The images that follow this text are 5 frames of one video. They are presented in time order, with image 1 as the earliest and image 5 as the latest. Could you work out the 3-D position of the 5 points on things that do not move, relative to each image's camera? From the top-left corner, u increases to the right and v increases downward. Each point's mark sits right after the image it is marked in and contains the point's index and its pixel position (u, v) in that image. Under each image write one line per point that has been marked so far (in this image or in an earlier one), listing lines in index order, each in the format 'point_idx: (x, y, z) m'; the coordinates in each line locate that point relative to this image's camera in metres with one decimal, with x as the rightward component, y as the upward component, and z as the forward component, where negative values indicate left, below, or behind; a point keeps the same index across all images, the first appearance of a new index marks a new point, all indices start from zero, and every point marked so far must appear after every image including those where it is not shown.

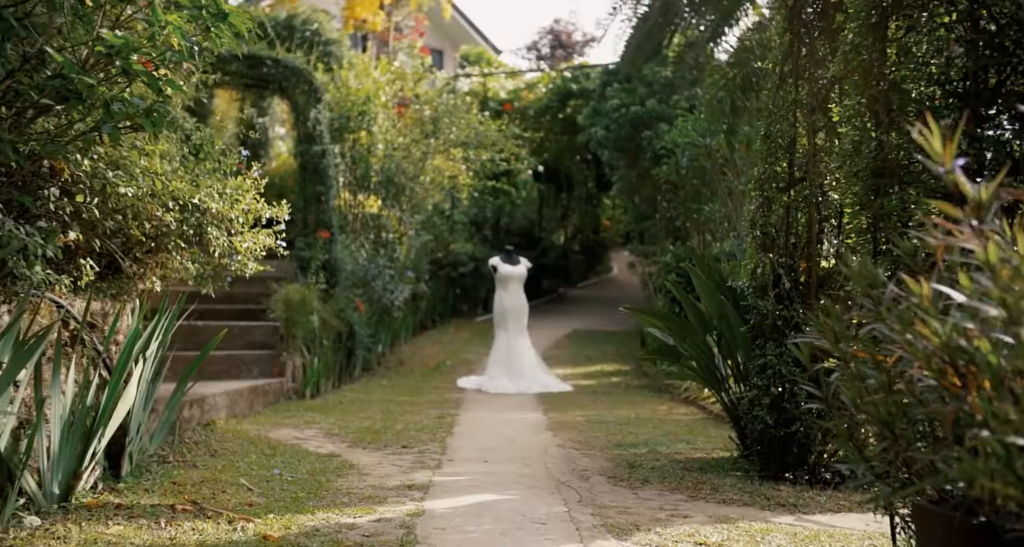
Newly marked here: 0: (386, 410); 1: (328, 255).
0: (-1.0, -1.0, +8.8) m
1: (-1.8, +0.2, +11.2) m
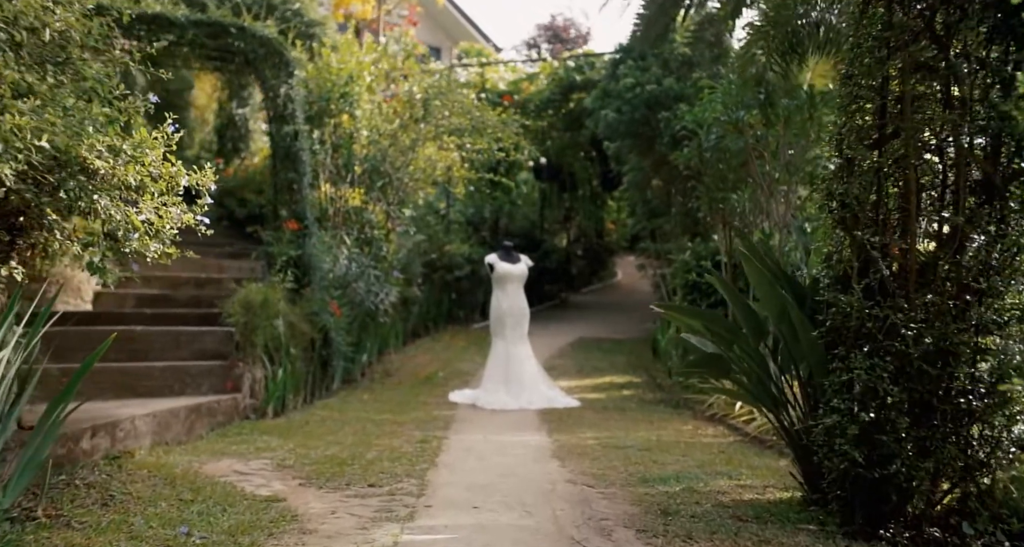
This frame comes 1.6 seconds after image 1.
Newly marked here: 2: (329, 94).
0: (-1.0, -1.0, +7.4) m
1: (-1.8, +0.2, +9.8) m
2: (-1.8, +1.8, +11.4) m
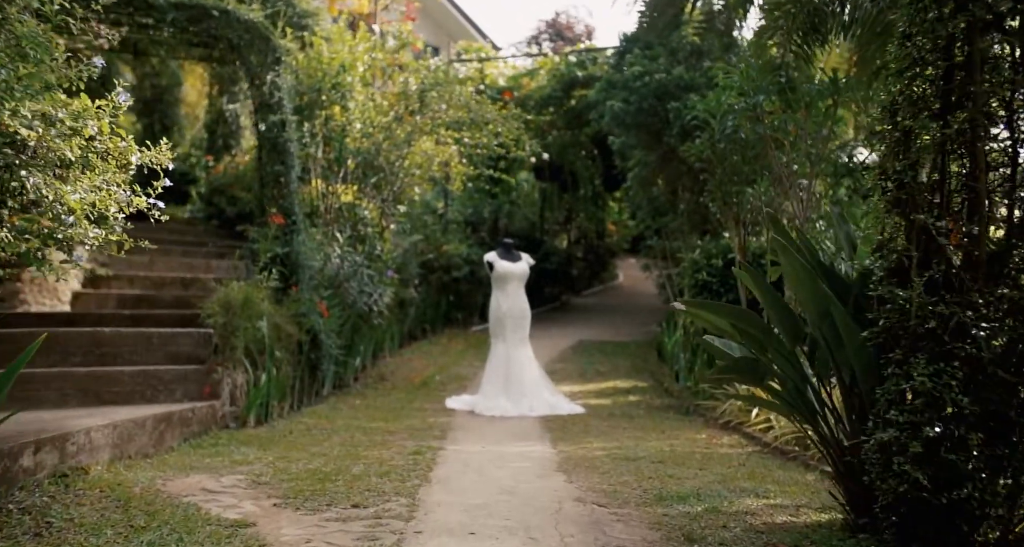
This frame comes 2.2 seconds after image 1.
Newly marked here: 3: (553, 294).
0: (-1.0, -1.0, +6.9) m
1: (-1.8, +0.2, +9.3) m
2: (-1.8, +1.8, +10.8) m
3: (+0.7, -0.3, +19.7) m
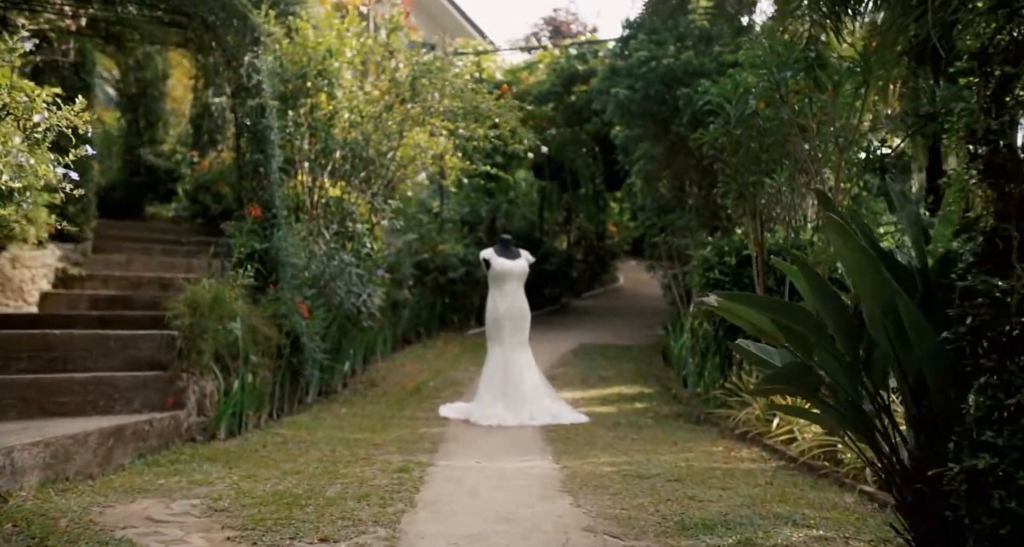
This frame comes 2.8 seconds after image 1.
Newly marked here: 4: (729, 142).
0: (-1.0, -1.0, +6.2) m
1: (-1.8, +0.2, +8.6) m
2: (-1.8, +1.8, +10.1) m
3: (+0.7, -0.4, +19.0) m
4: (+1.6, +1.0, +8.4) m
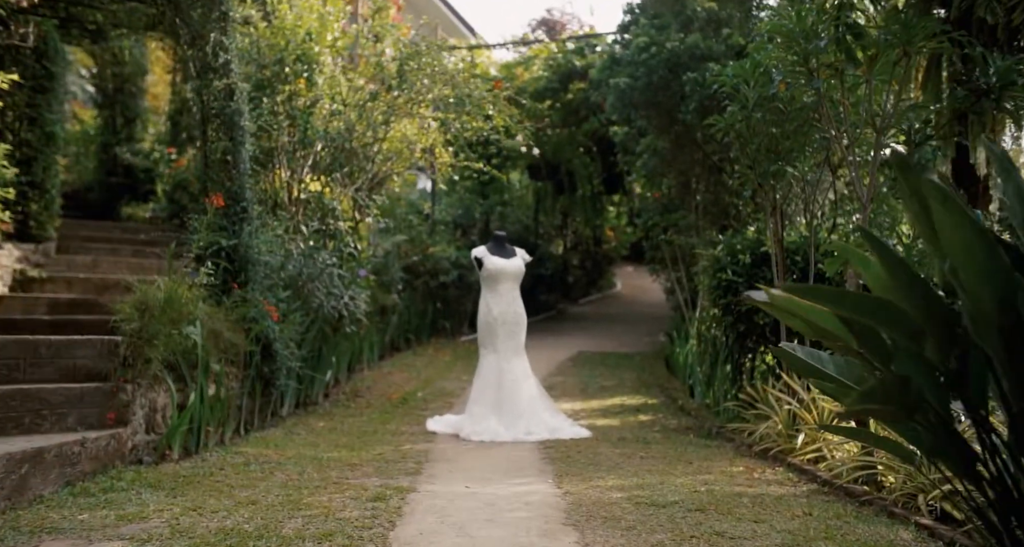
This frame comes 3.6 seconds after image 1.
0: (-1.0, -1.0, +5.3) m
1: (-1.9, +0.2, +7.8) m
2: (-1.9, +1.8, +9.3) m
3: (+0.6, -0.4, +18.2) m
4: (+1.5, +1.0, +7.6) m
